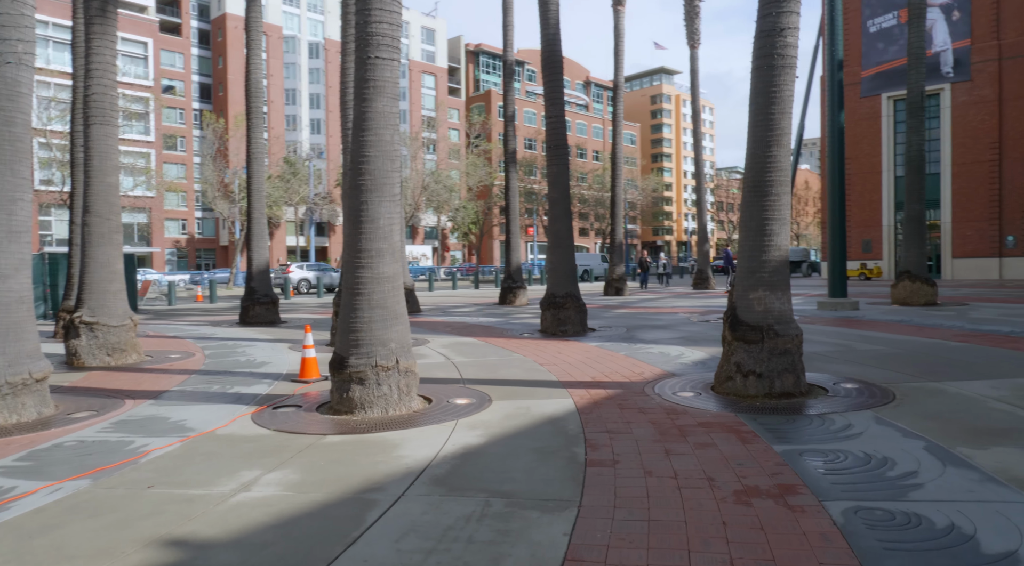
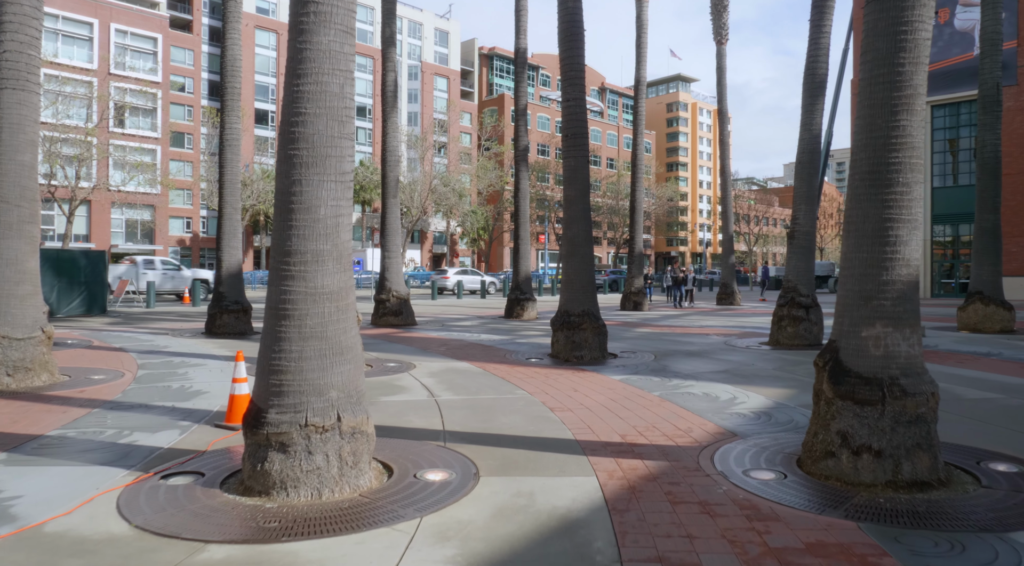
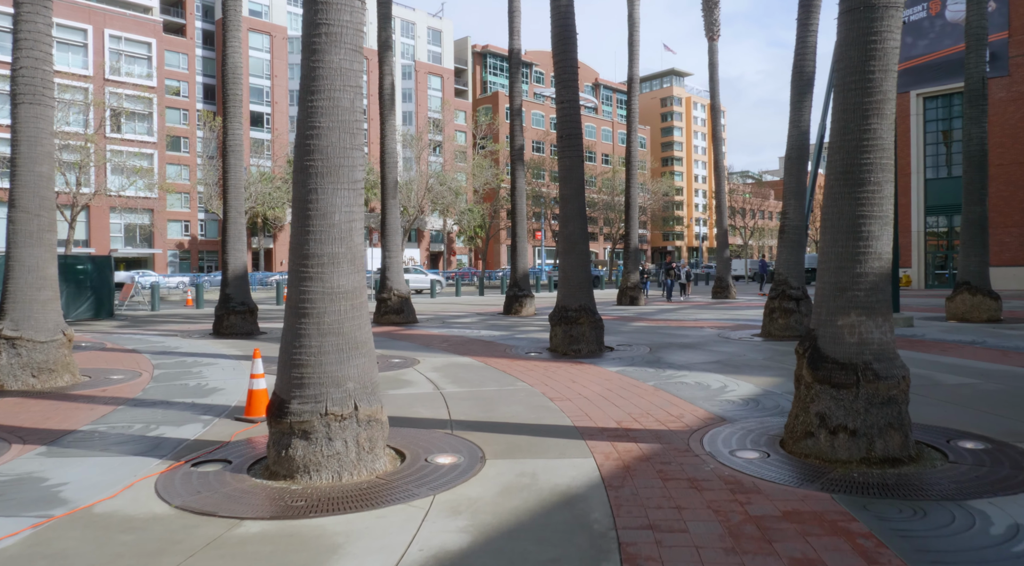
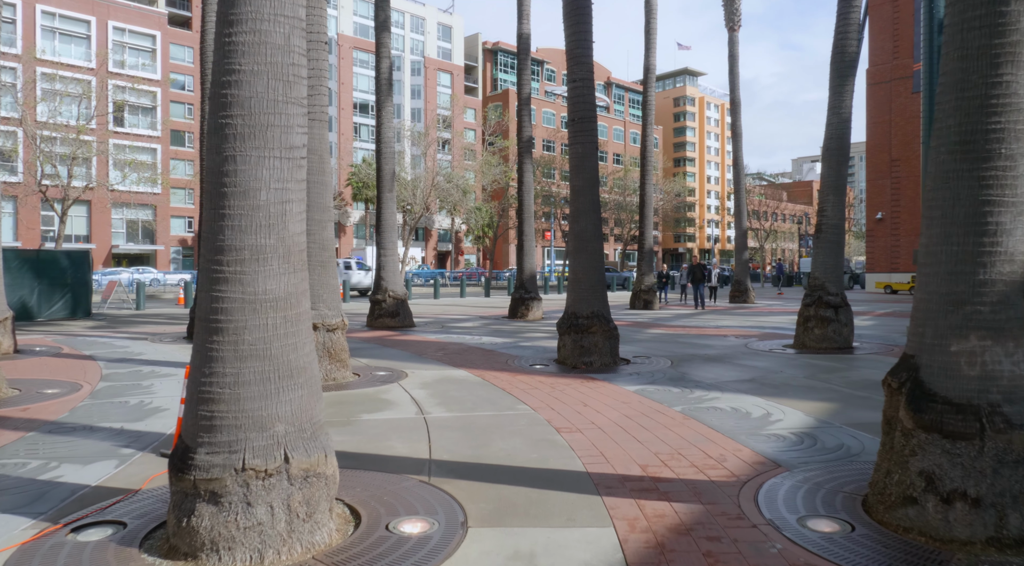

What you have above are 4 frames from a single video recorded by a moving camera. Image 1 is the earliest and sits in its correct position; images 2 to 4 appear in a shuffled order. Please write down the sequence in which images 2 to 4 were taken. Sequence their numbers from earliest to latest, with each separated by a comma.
3, 2, 4
